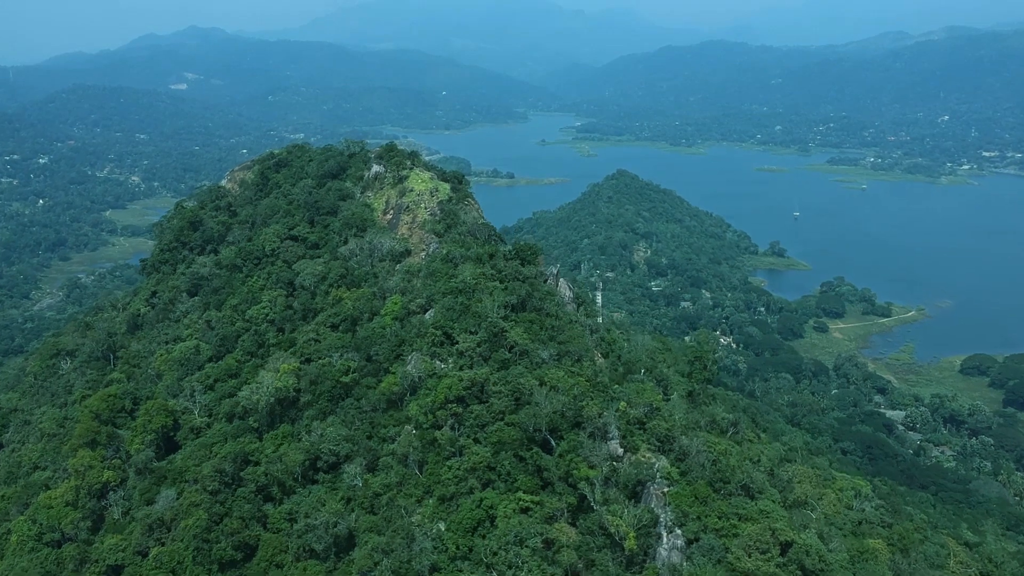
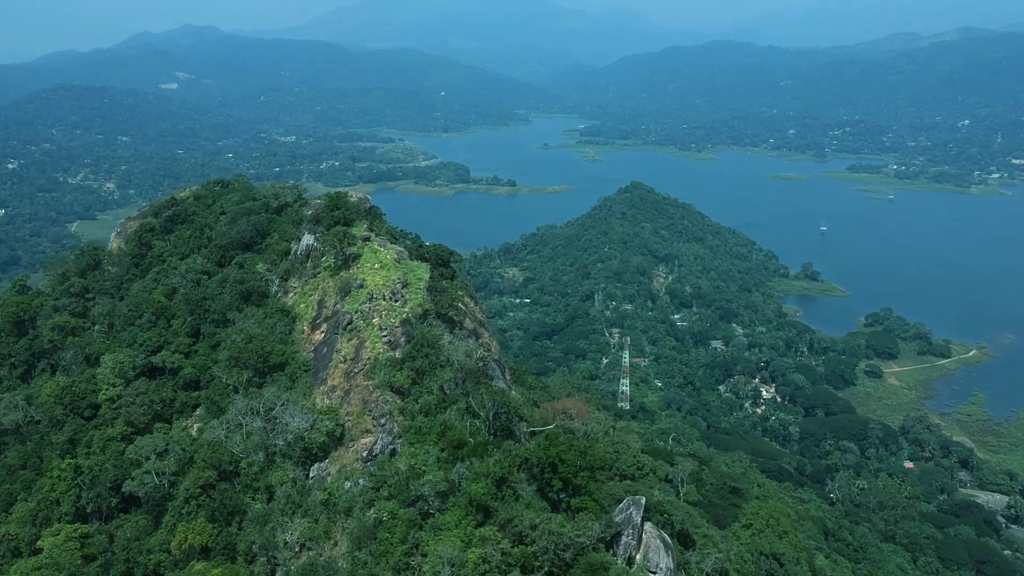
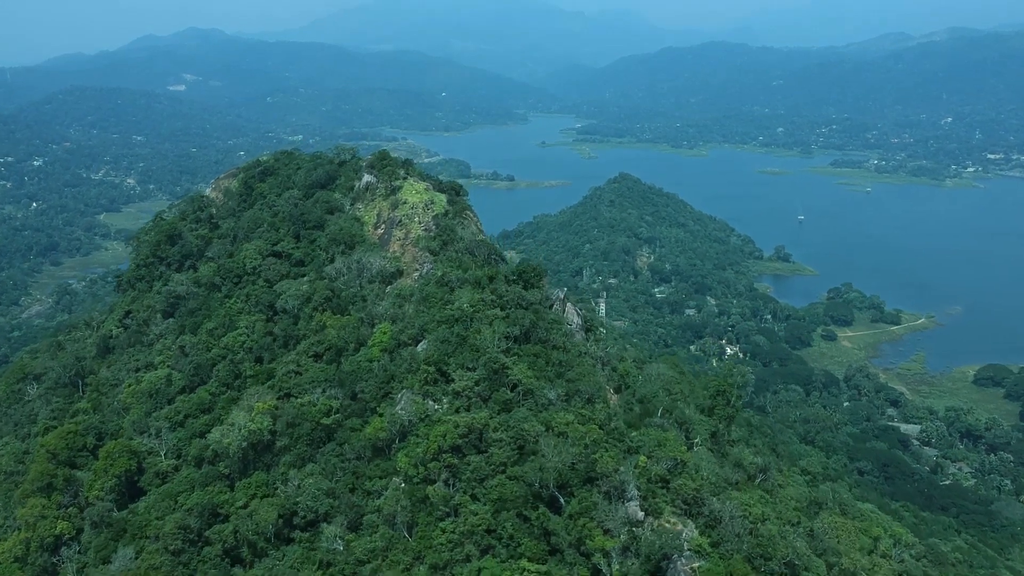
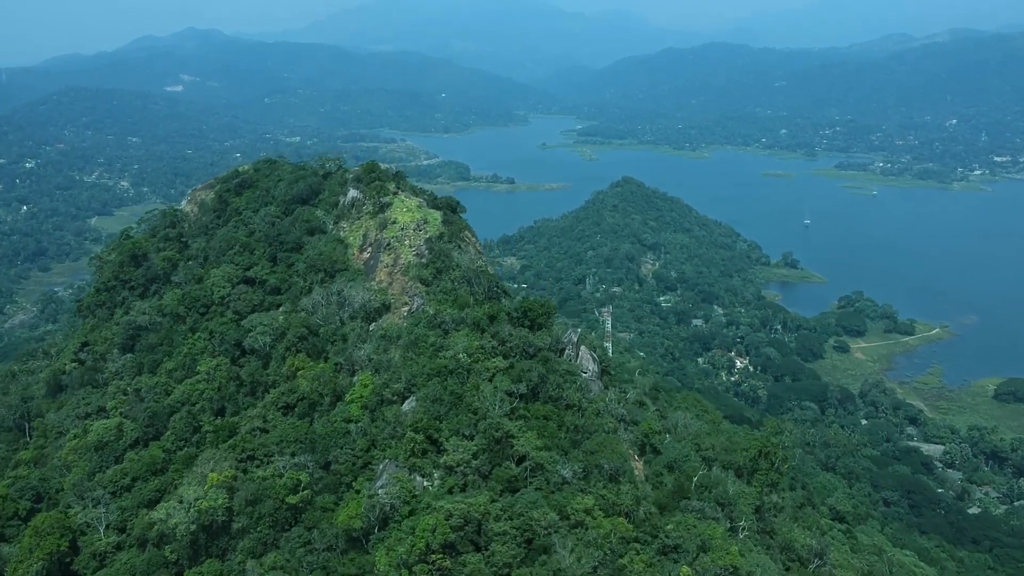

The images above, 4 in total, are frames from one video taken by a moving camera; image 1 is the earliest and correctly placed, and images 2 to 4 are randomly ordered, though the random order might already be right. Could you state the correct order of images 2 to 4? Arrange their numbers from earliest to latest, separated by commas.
3, 4, 2
